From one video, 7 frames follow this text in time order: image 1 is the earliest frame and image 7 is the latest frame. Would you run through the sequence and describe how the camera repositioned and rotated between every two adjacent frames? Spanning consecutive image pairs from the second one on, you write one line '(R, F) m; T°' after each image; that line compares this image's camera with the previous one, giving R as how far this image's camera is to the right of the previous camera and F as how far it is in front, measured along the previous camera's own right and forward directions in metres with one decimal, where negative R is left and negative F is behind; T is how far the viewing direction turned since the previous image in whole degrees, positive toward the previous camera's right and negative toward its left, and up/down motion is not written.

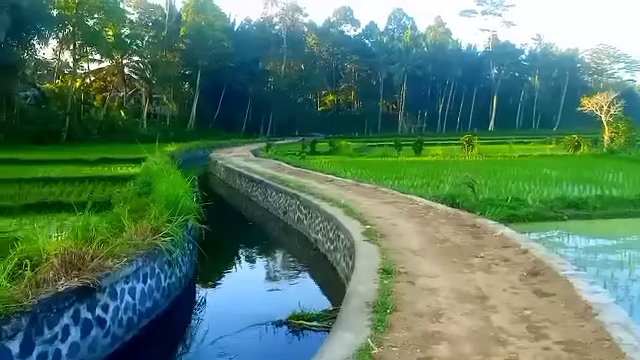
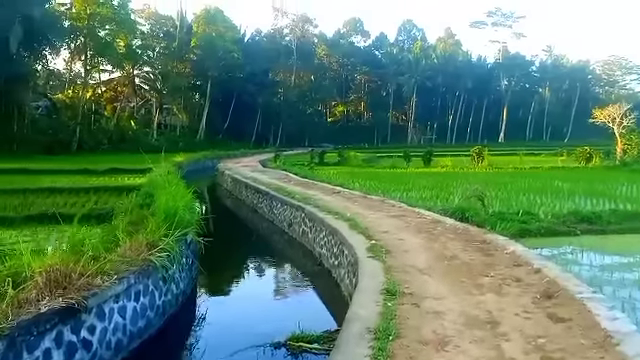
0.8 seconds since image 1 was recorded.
(+0.1, +0.3) m; -1°
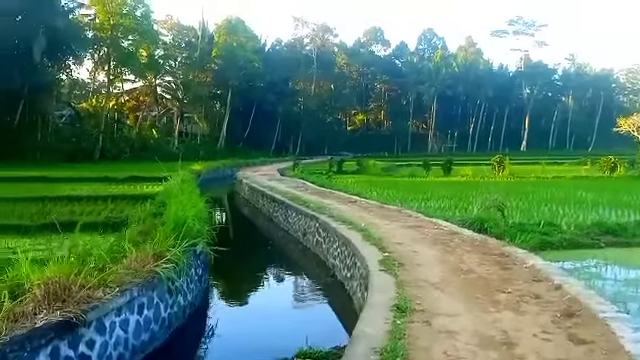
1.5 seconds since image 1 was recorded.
(+0.1, +0.2) m; -2°
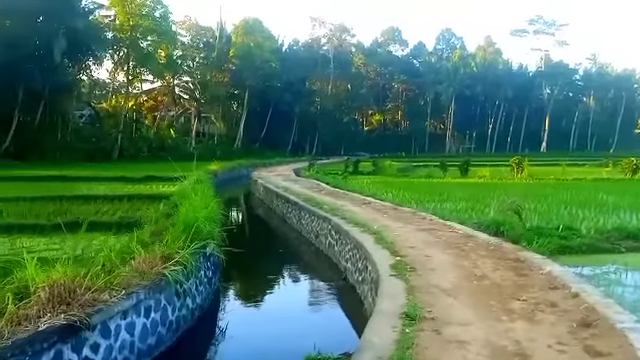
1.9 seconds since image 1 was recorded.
(+0.1, +0.1) m; -2°
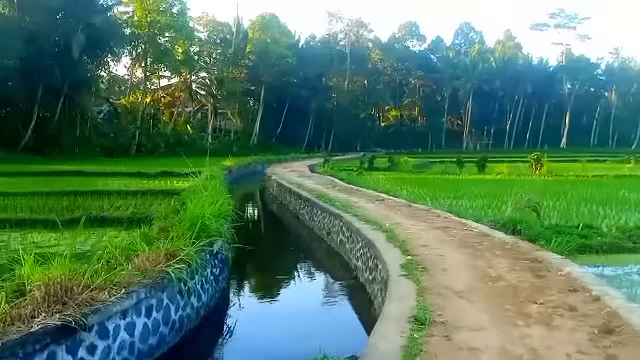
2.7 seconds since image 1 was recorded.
(+0.1, +0.2) m; -2°
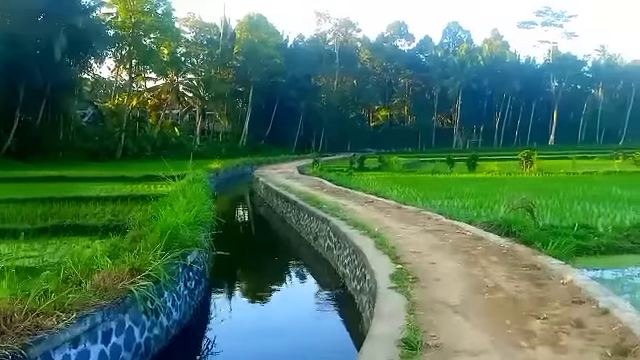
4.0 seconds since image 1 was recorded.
(+0.1, +0.5) m; +1°
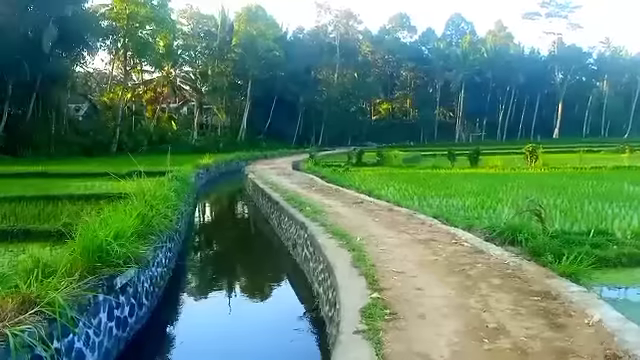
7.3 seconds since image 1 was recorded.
(+0.4, +1.3) m; 0°
